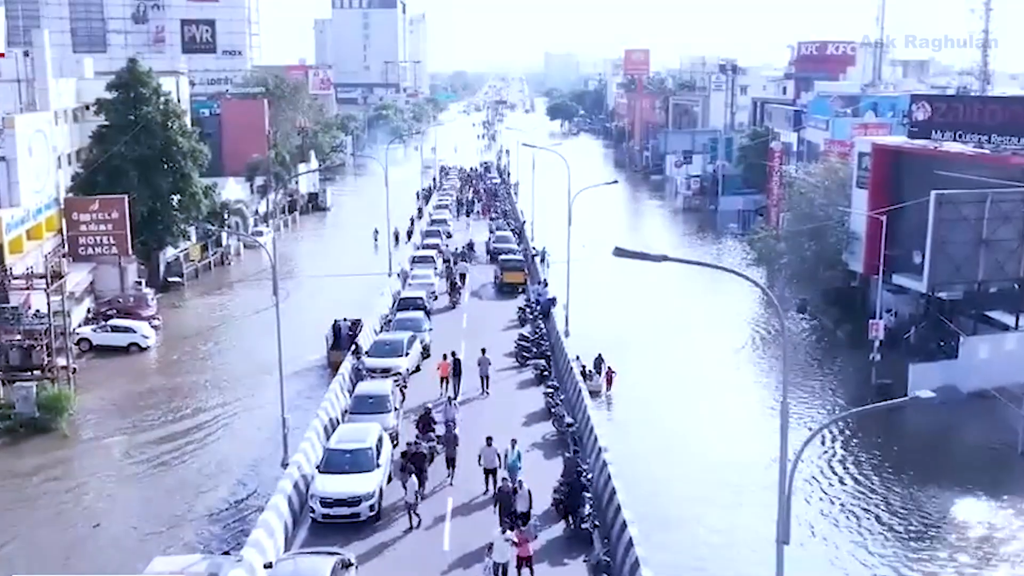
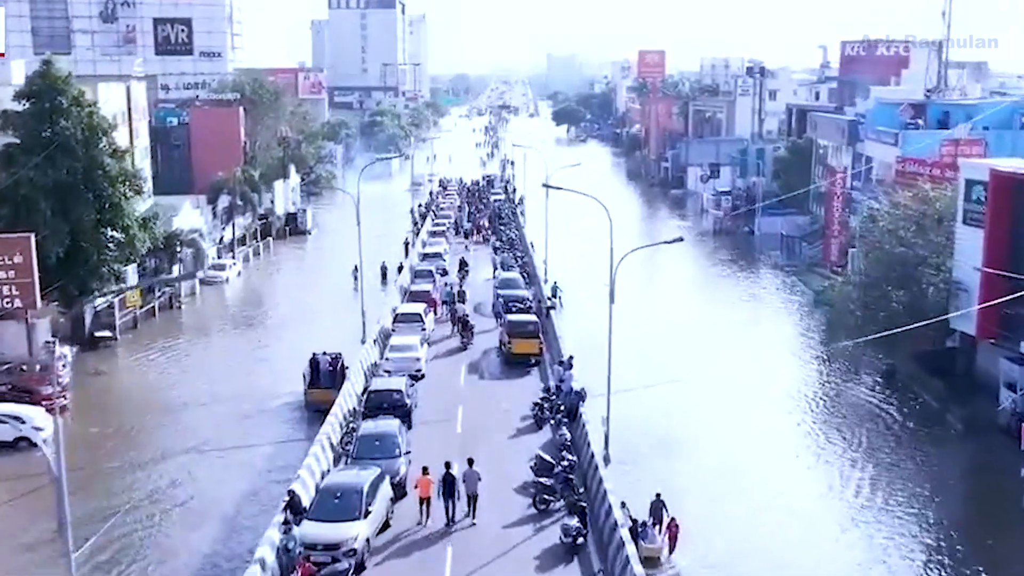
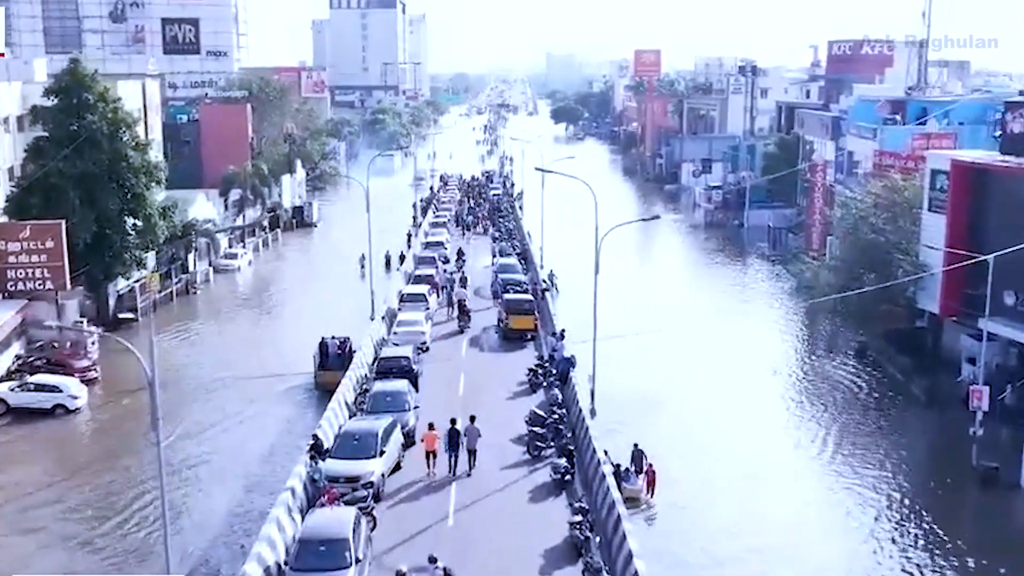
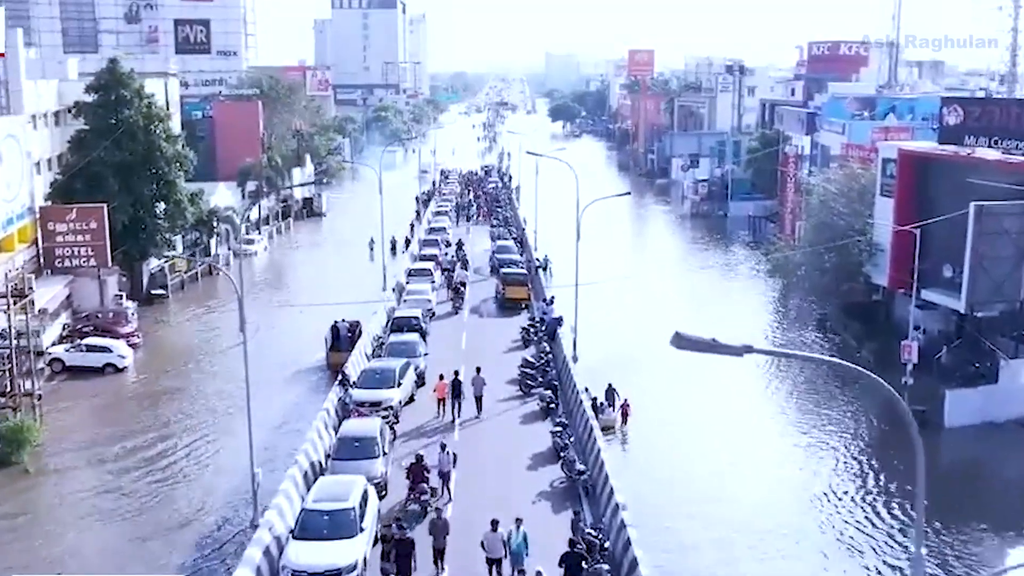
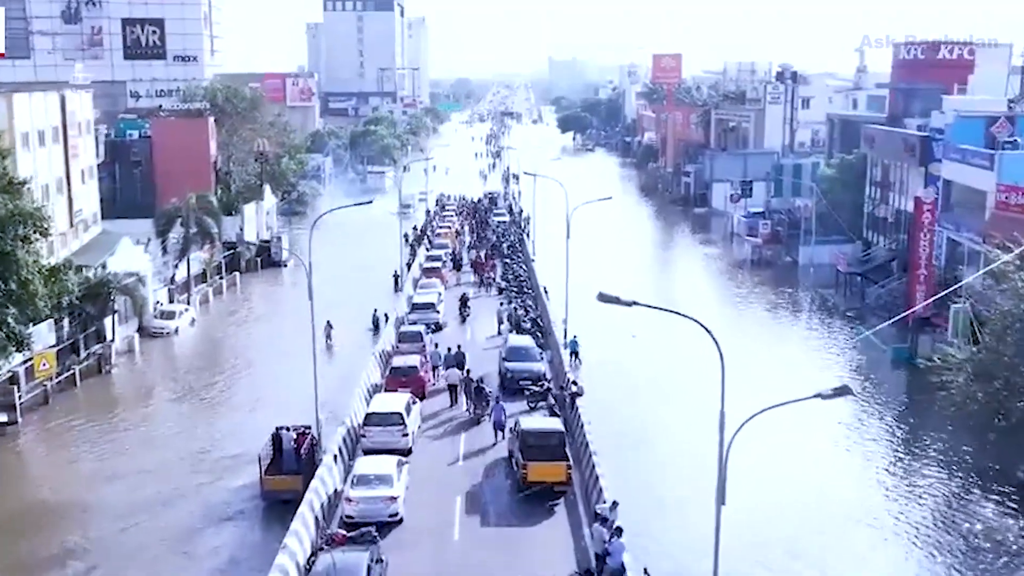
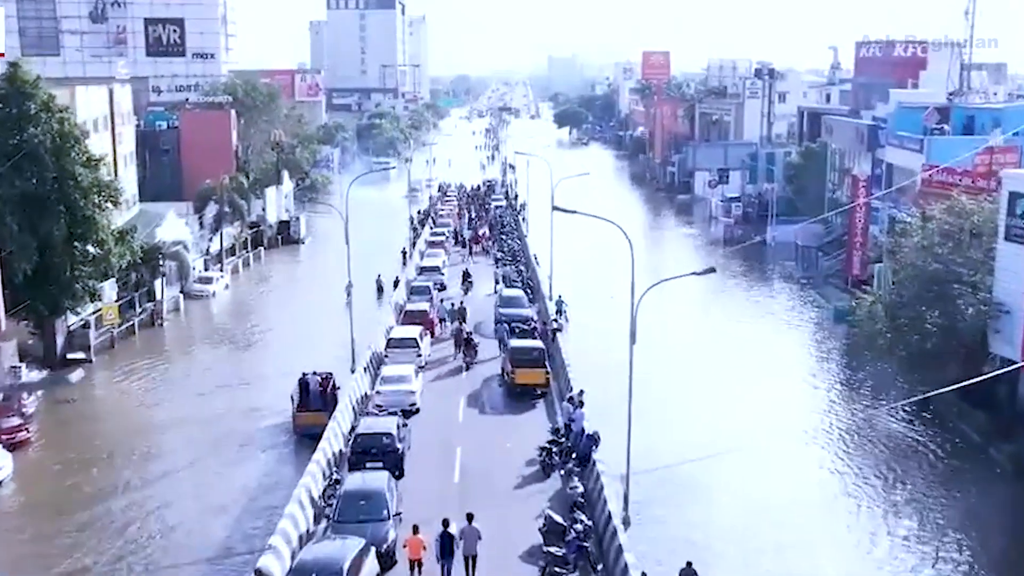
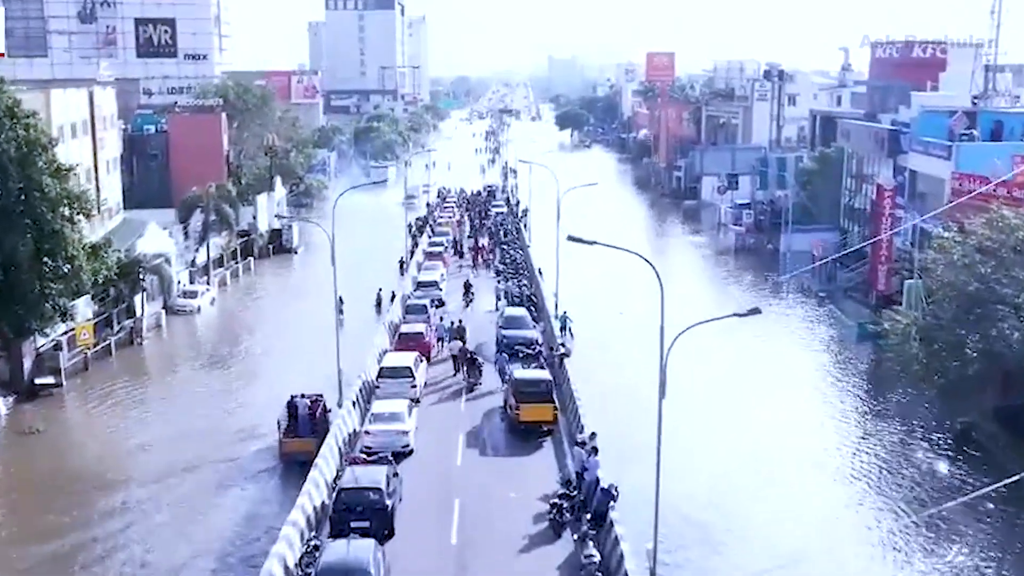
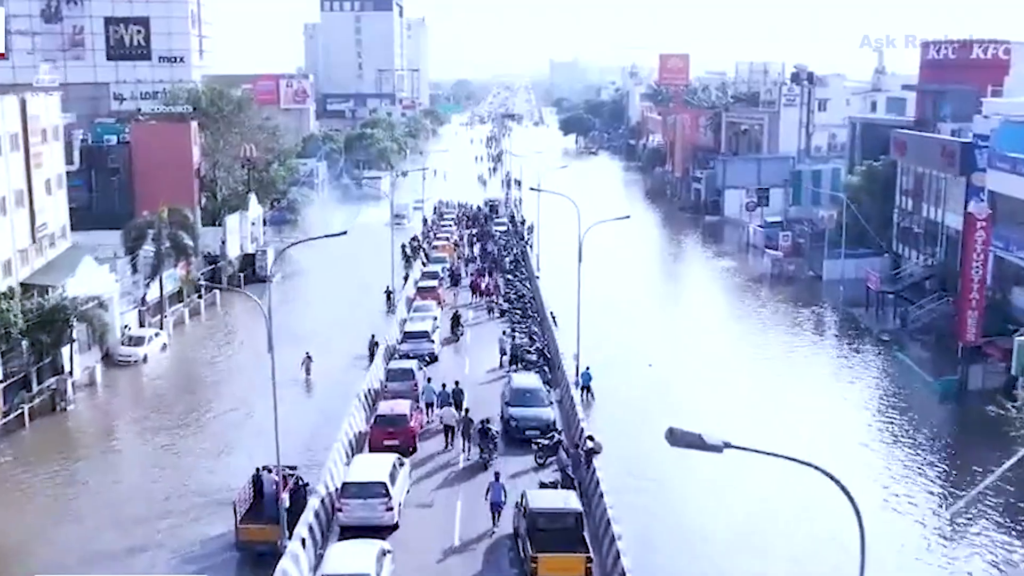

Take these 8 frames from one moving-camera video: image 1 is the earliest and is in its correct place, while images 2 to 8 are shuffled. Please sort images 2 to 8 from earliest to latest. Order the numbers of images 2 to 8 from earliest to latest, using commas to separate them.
4, 3, 2, 6, 7, 5, 8
